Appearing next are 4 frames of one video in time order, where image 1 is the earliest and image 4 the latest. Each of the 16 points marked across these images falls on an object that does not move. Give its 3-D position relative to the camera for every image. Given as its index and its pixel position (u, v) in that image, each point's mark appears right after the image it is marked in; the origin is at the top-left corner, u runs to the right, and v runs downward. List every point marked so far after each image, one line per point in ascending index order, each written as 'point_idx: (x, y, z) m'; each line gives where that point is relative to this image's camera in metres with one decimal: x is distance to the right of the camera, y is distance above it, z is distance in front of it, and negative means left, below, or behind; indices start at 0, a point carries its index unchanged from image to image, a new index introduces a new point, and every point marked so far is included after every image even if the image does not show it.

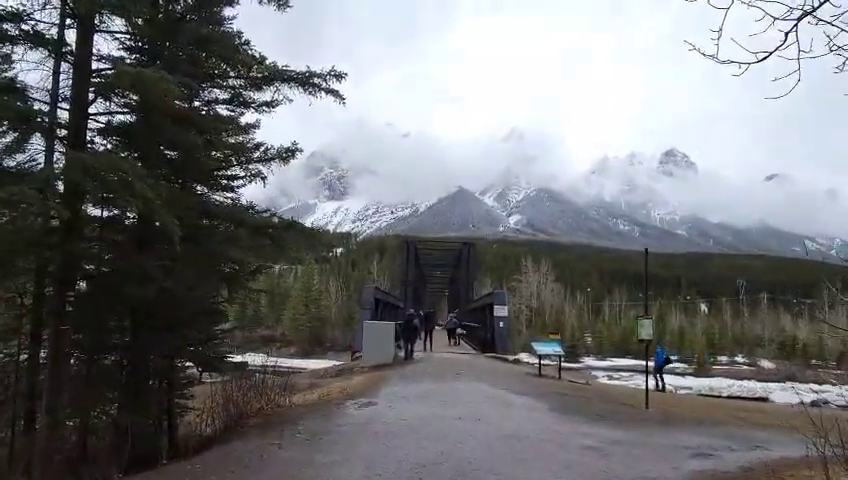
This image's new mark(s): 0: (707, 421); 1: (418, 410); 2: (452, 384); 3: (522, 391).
0: (+5.7, -3.7, +13.6) m
1: (-0.1, -2.8, +11.1) m
2: (+0.7, -3.4, +15.6) m
3: (+2.3, -3.4, +15.1) m
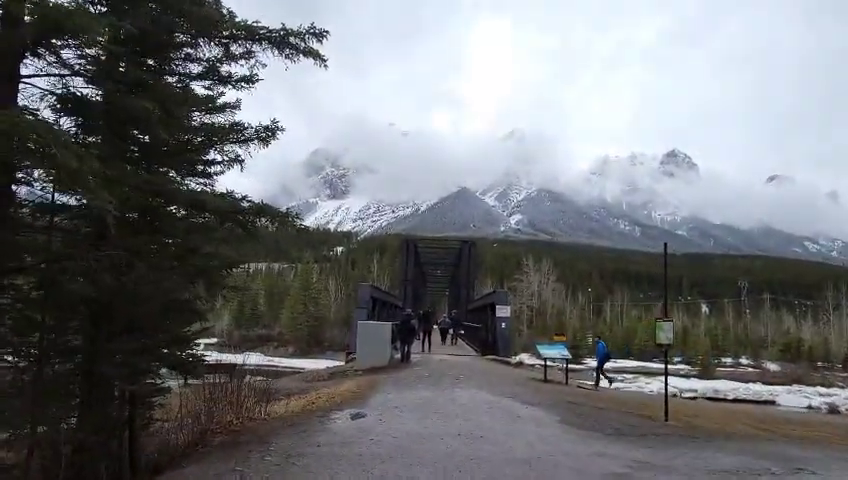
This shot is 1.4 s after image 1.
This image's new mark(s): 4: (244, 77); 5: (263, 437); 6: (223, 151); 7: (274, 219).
0: (+5.7, -3.6, +12.2) m
1: (-0.2, -2.7, +9.8) m
2: (+0.6, -3.2, +14.3) m
3: (+2.2, -3.3, +13.7) m
4: (-3.1, +2.8, +11.6) m
5: (-2.0, -2.5, +8.3) m
6: (-3.5, +1.5, +11.6) m
7: (-2.4, +0.3, +10.5) m
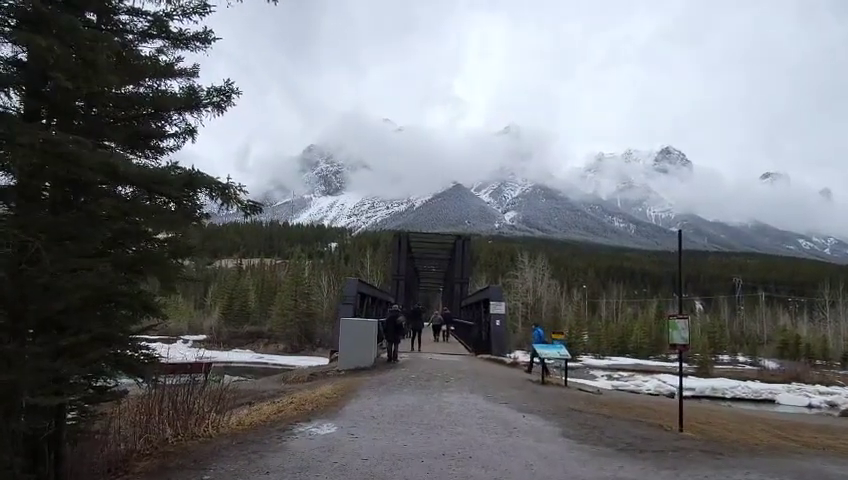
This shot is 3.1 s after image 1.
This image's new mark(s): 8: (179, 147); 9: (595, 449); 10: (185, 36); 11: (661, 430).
0: (+5.4, -3.4, +10.8) m
1: (-0.5, -2.5, +8.2) m
2: (+0.3, -3.0, +12.8) m
3: (+1.9, -3.1, +12.2) m
4: (-3.4, +3.1, +10.0) m
5: (-2.2, -2.3, +6.8) m
6: (-3.7, +1.8, +10.0) m
7: (-2.7, +0.6, +8.9) m
8: (-3.8, +1.4, +10.3) m
9: (+2.3, -2.8, +8.8) m
10: (-3.6, +3.1, +10.0) m
11: (+3.9, -3.1, +11.0) m
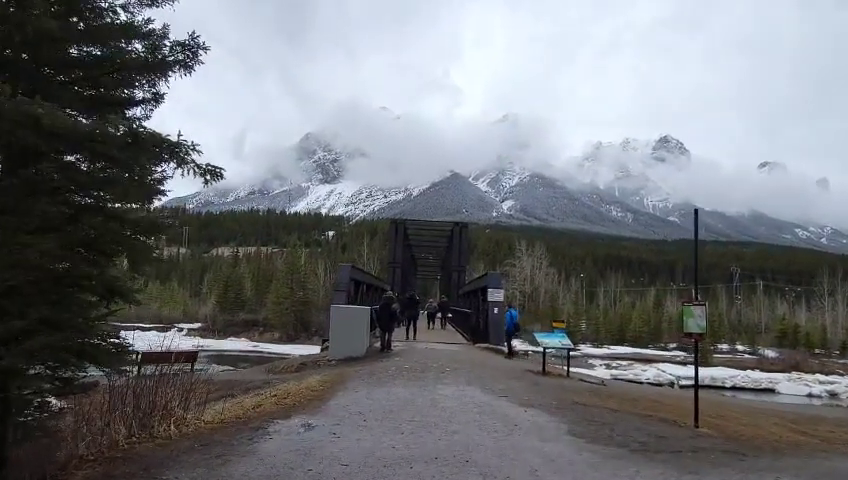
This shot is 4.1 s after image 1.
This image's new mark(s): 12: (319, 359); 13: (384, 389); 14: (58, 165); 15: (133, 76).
0: (+5.3, -3.0, +9.8) m
1: (-0.6, -2.2, +7.3) m
2: (+0.2, -2.6, +11.8) m
3: (+1.8, -2.7, +11.3) m
4: (-3.5, +3.4, +8.9) m
5: (-2.3, -2.0, +5.8) m
6: (-3.8, +2.1, +9.0) m
7: (-2.8, +0.9, +7.9) m
8: (-3.9, +1.7, +9.3) m
9: (+2.2, -2.5, +7.9) m
10: (-3.7, +3.4, +8.9) m
11: (+3.8, -2.8, +10.1) m
12: (-3.1, -3.6, +20.0) m
13: (-0.7, -2.6, +11.7) m
14: (-4.0, +0.8, +7.3) m
15: (-3.9, +2.1, +8.6) m
